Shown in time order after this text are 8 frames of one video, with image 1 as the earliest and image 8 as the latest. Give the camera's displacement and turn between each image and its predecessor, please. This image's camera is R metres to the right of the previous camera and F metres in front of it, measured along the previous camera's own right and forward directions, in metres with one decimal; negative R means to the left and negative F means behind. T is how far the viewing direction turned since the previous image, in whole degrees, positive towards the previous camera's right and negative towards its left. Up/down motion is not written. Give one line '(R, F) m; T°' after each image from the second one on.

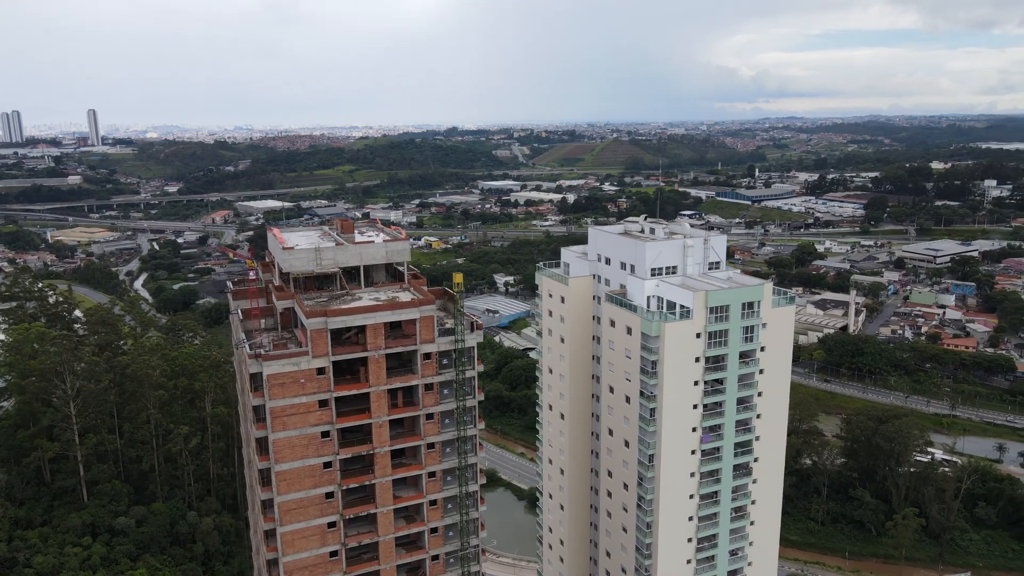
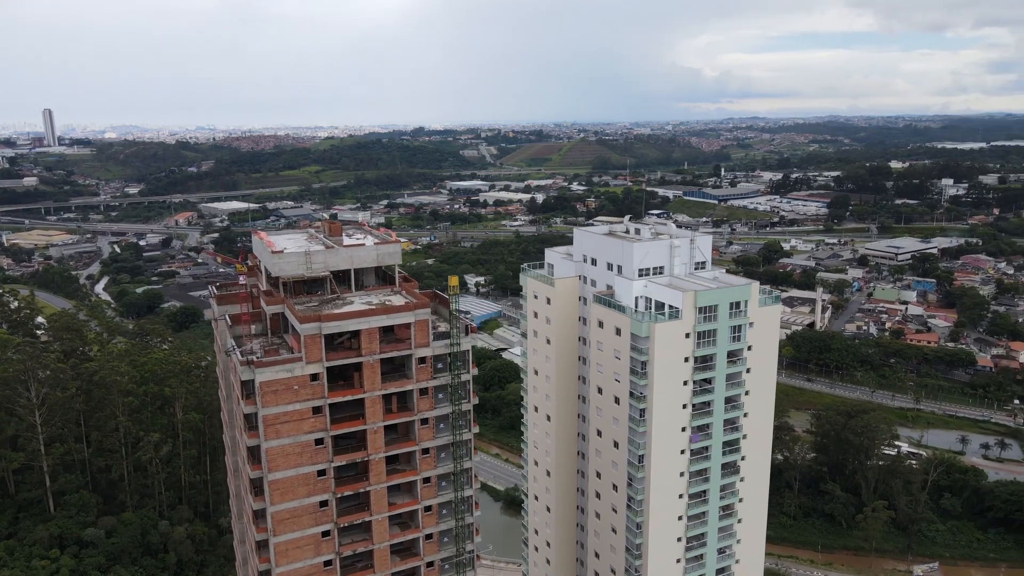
(-0.6, +0.1) m; +2°
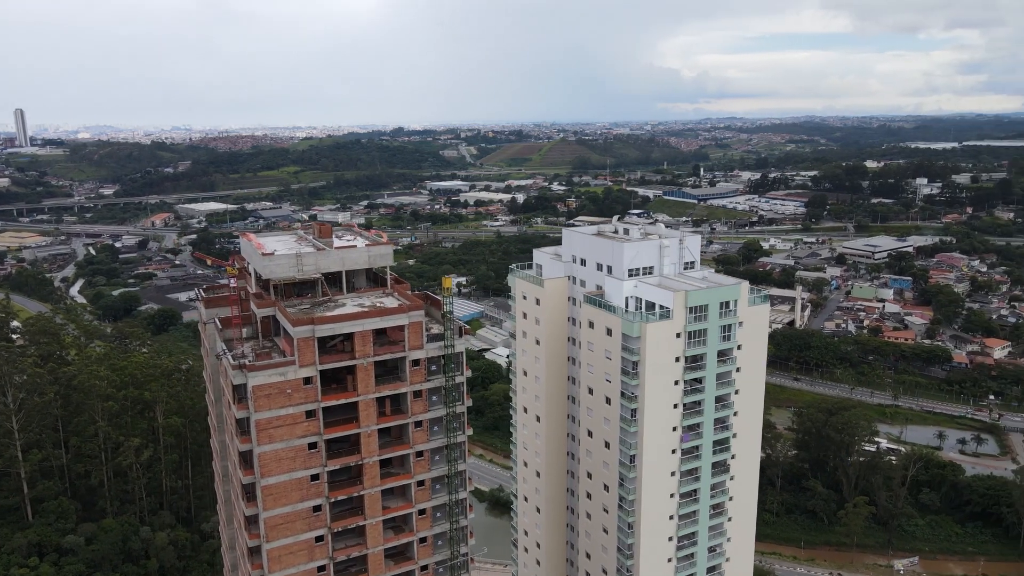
(-0.3, +0.1) m; +2°
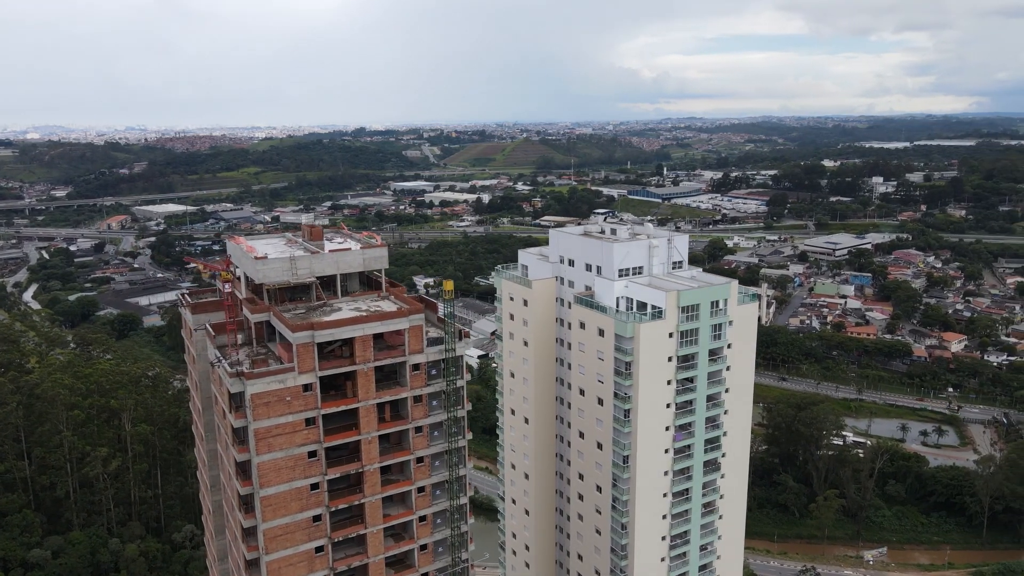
(-0.7, +0.2) m; +3°
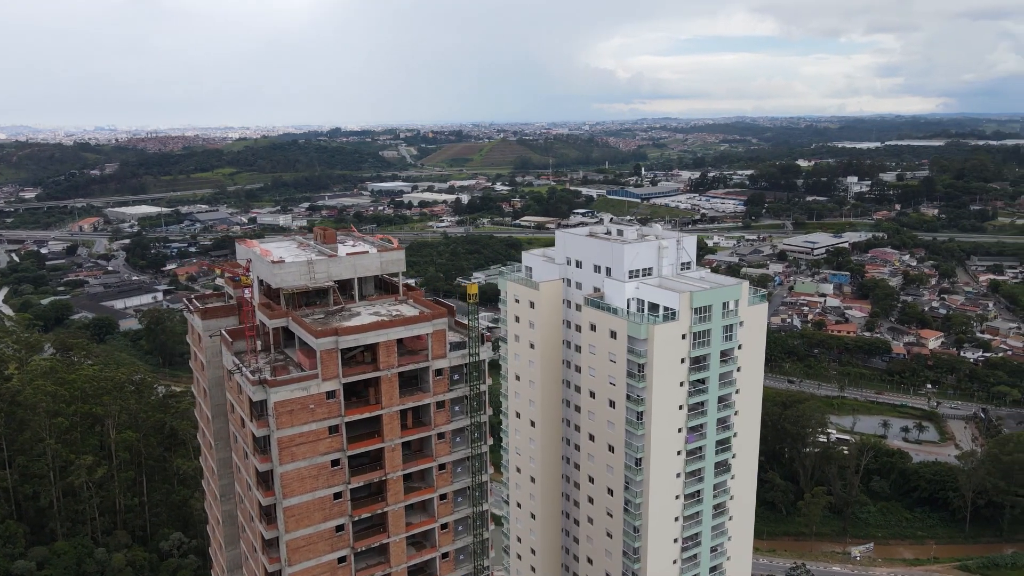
(-0.9, +0.2) m; +2°
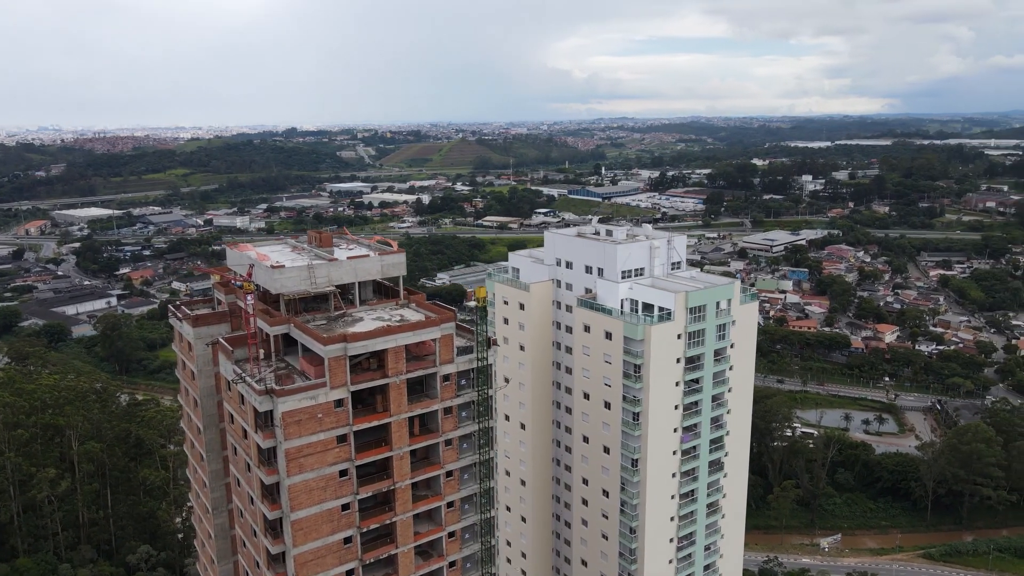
(-0.9, +0.2) m; +3°
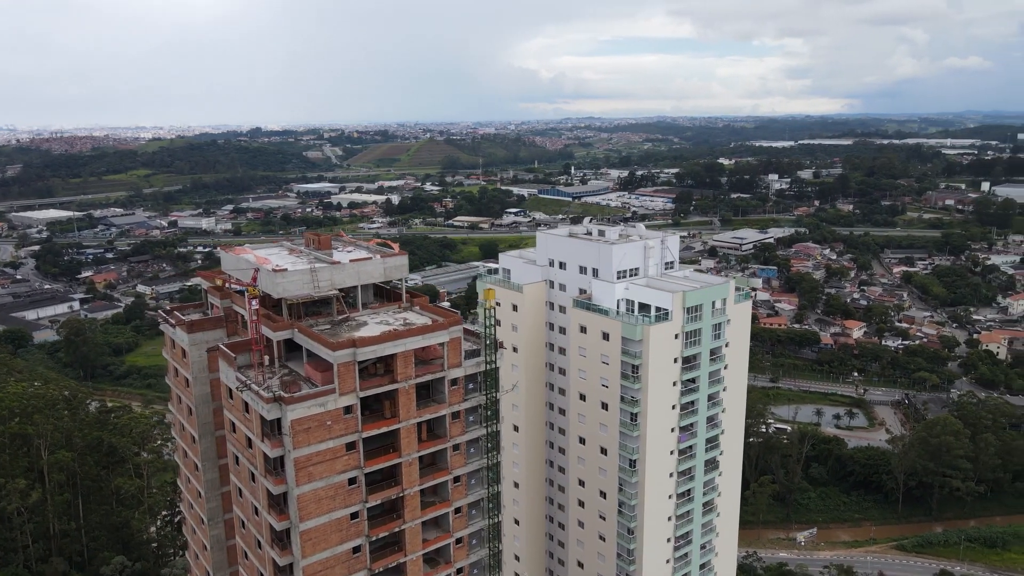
(-0.7, +0.2) m; +2°
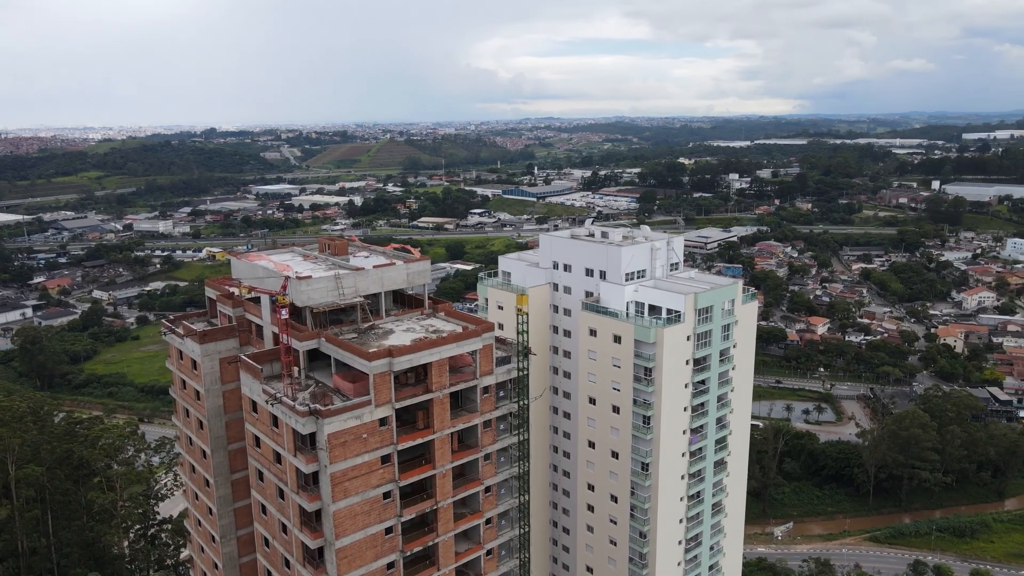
(-1.3, +0.3) m; +3°
